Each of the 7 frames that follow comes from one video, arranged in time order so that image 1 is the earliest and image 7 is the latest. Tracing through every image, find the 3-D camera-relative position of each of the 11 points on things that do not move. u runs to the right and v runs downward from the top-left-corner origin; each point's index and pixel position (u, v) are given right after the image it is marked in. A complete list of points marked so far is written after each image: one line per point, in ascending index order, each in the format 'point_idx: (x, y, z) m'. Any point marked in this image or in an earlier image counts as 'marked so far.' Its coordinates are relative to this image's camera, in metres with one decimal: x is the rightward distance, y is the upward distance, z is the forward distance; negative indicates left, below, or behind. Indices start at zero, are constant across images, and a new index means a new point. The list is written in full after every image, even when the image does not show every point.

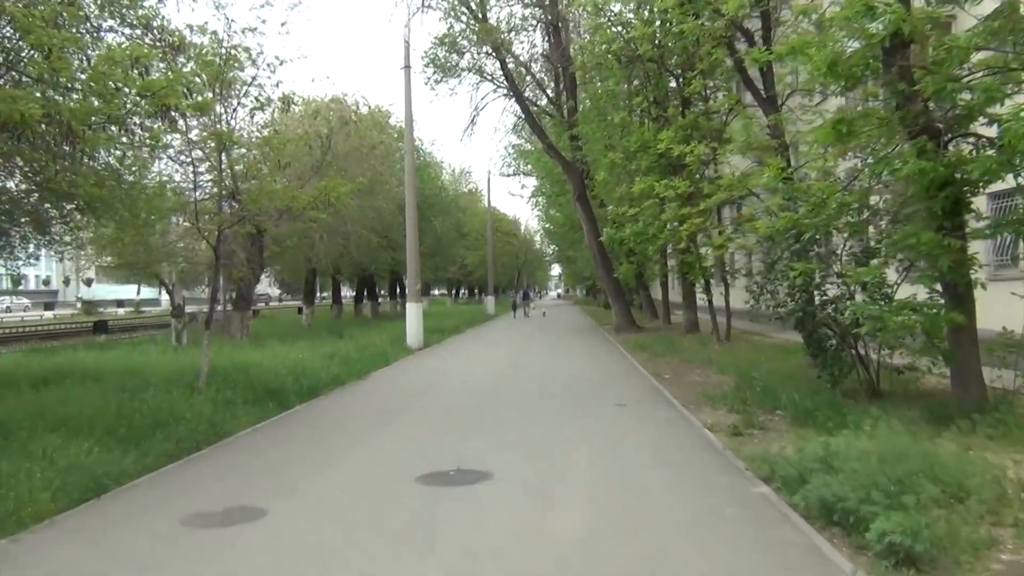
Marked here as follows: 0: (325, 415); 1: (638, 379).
0: (-2.2, -1.5, +10.5) m
1: (+1.9, -1.4, +13.5) m
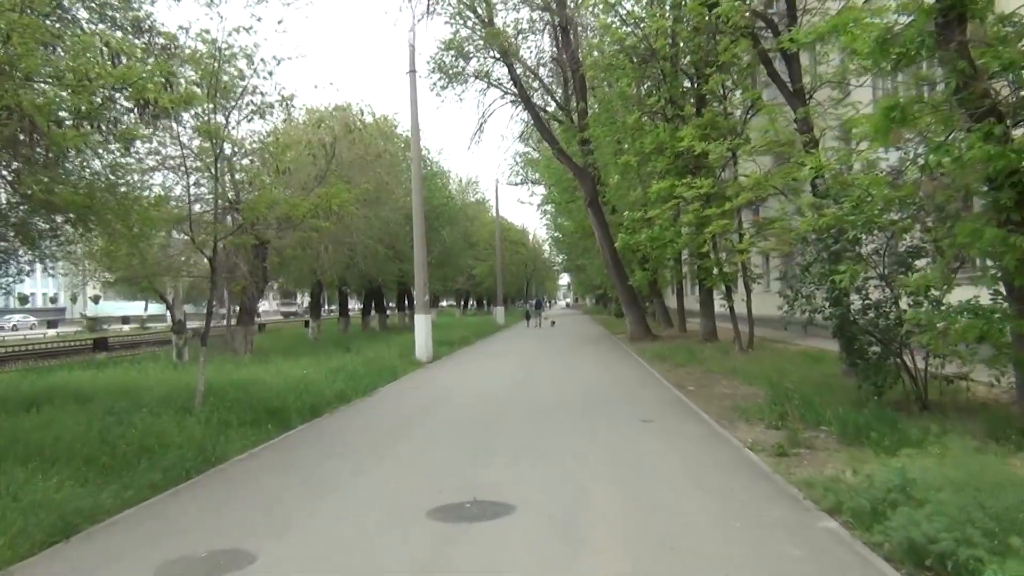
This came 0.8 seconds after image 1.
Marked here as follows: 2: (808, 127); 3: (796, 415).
0: (-2.0, -1.6, +9.8) m
1: (+2.1, -1.5, +12.7) m
2: (+4.2, +2.3, +12.7) m
3: (+2.9, -1.3, +9.1) m
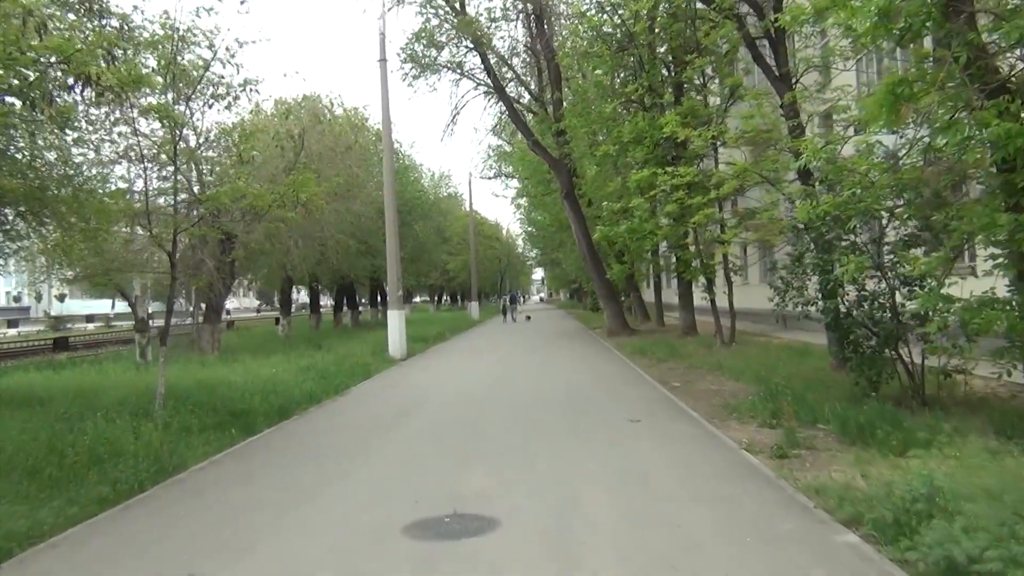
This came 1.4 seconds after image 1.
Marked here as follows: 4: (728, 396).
0: (-2.2, -1.6, +9.2) m
1: (+1.8, -1.4, +12.2) m
2: (+3.9, +2.4, +12.2) m
3: (+2.7, -1.2, +8.7) m
4: (+2.6, -1.3, +10.8) m
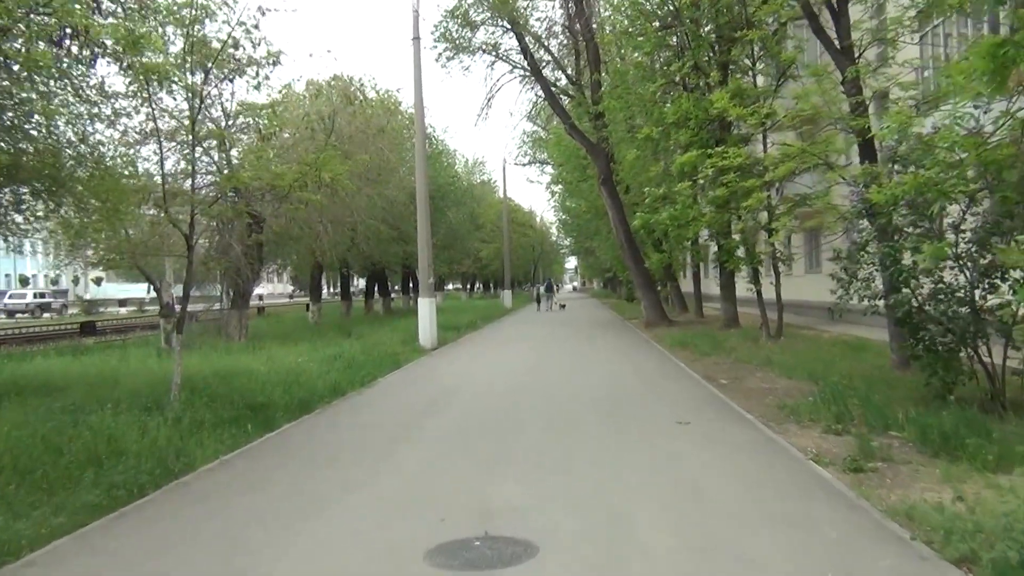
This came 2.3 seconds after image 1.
0: (-1.8, -1.4, +8.5) m
1: (+2.3, -1.2, +11.4) m
2: (+4.3, +2.5, +11.3) m
3: (+3.0, -1.1, +7.8) m
4: (+3.0, -1.2, +10.0) m
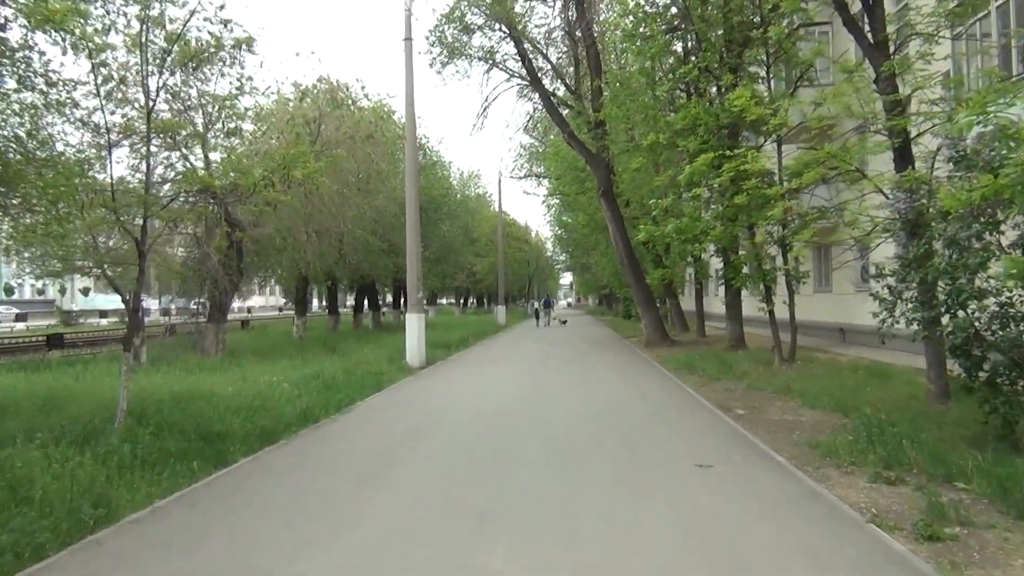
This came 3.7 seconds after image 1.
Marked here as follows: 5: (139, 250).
0: (-1.9, -1.6, +7.3) m
1: (+2.2, -1.4, +10.2) m
2: (+4.3, +2.3, +10.2) m
3: (+2.9, -1.3, +6.6) m
4: (+2.9, -1.4, +8.8) m
5: (-4.6, +0.5, +11.1) m
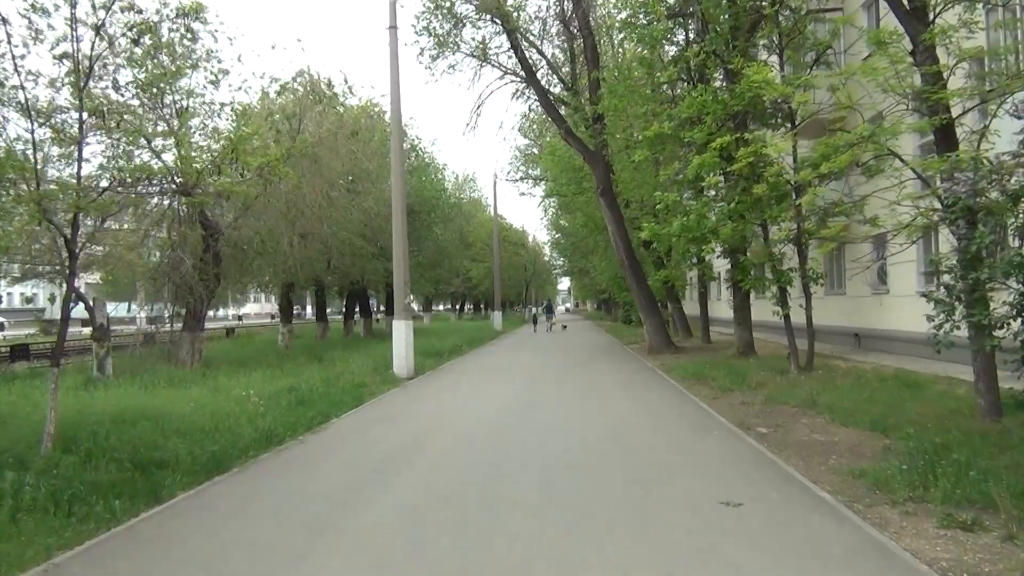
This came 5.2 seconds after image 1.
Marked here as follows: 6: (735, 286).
0: (-2.0, -1.6, +6.1) m
1: (+2.1, -1.5, +9.0) m
2: (+4.2, +2.2, +9.0) m
3: (+2.9, -1.3, +5.4) m
4: (+2.8, -1.4, +7.6) m
5: (-4.7, +0.4, +9.9) m
6: (+4.5, 0.0, +18.1) m
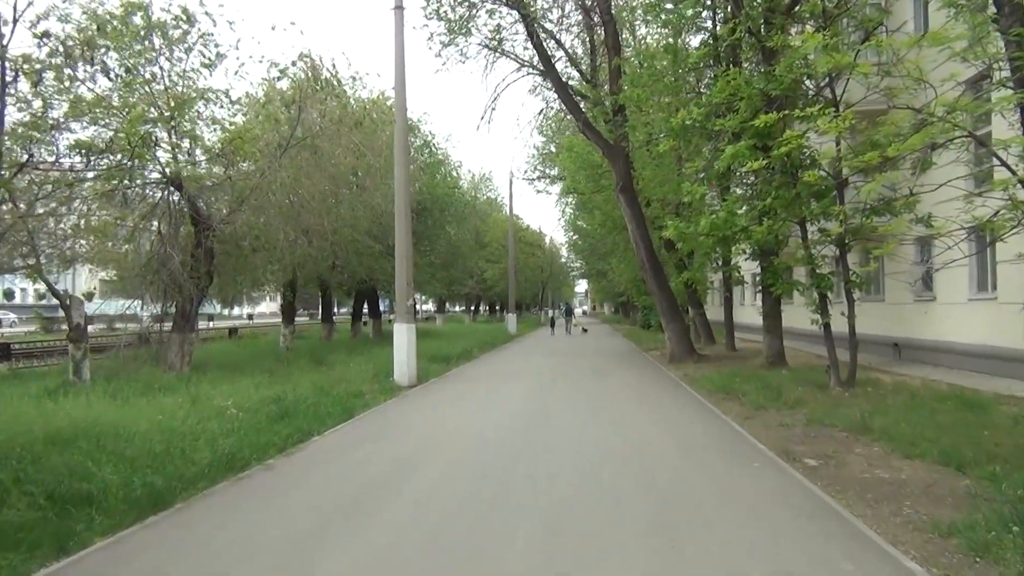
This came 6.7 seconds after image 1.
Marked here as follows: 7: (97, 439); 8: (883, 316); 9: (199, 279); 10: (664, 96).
0: (-2.0, -1.6, +4.7) m
1: (+2.1, -1.5, +7.6) m
2: (+4.2, +2.2, +7.6) m
3: (+2.8, -1.3, +4.0) m
4: (+2.8, -1.4, +6.2) m
5: (-4.7, +0.4, +8.6) m
6: (+4.7, -0.1, +16.6) m
7: (-3.6, -1.3, +7.9) m
8: (+7.6, -0.6, +18.5) m
9: (-6.4, +0.2, +18.5) m
10: (+2.8, +3.6, +16.8) m
